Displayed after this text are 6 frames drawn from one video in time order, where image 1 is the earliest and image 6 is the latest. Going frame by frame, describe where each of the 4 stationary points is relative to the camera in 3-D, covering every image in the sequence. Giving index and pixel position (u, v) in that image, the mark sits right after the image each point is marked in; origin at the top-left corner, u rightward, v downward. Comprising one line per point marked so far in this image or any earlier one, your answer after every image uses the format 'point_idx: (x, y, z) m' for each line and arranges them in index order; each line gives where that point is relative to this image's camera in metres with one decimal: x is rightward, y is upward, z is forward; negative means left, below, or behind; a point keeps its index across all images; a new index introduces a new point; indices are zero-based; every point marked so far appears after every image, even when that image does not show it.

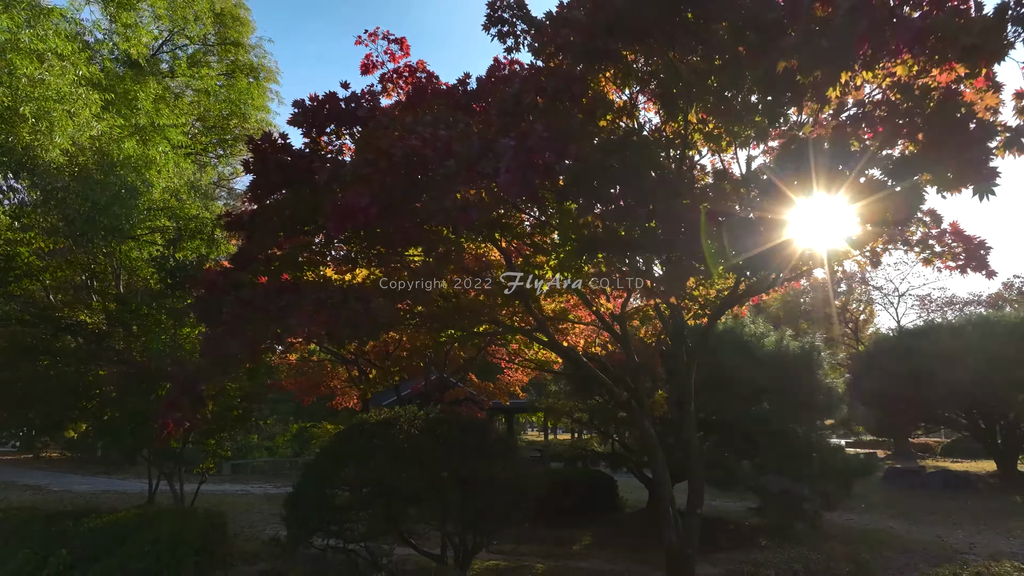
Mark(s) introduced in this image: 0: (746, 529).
0: (+3.1, -3.2, +8.5) m
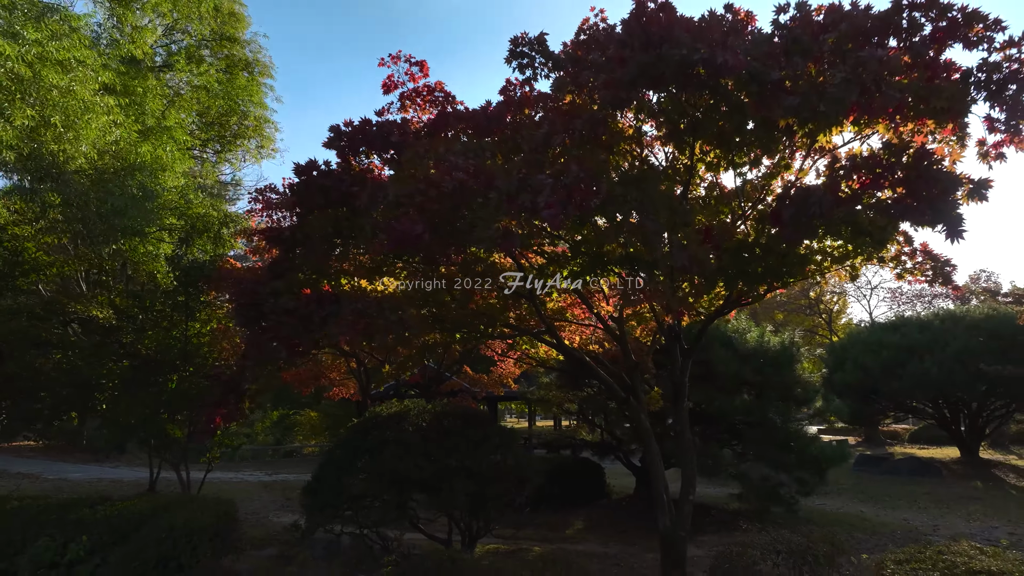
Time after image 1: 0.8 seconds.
0: (+3.1, -3.2, +9.0) m
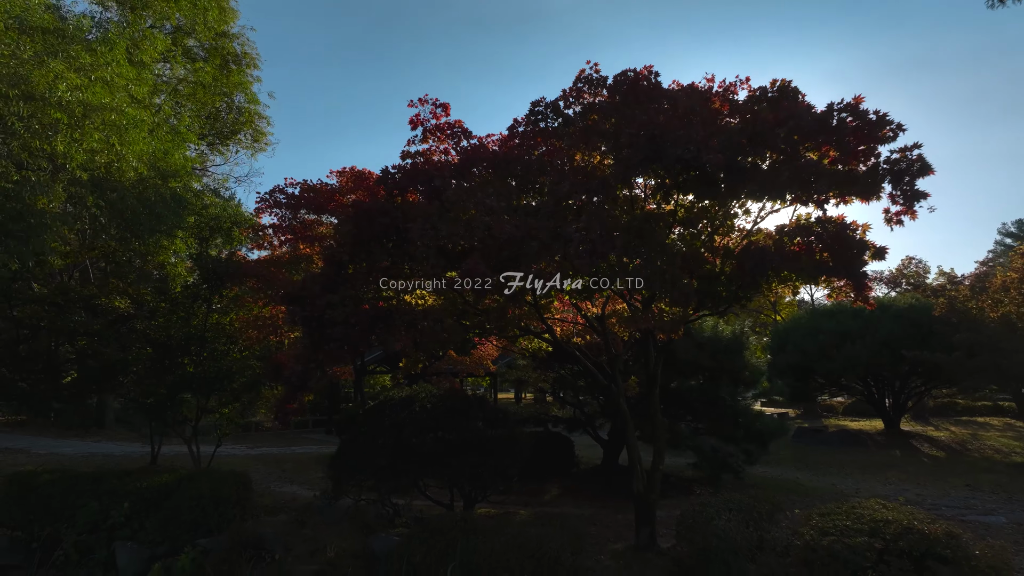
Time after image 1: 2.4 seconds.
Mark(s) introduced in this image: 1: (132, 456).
0: (+2.8, -3.1, +10.3) m
1: (-6.8, -3.0, +11.3) m
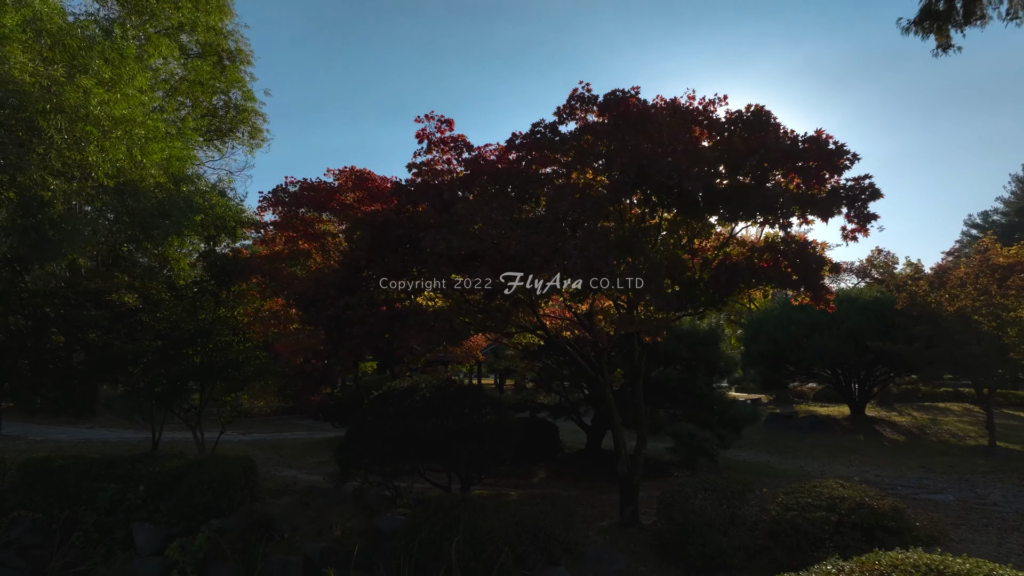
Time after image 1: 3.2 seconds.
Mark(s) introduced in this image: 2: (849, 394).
0: (+2.6, -3.0, +10.9) m
1: (-7.0, -2.8, +11.6) m
2: (+9.2, -2.9, +17.4) m
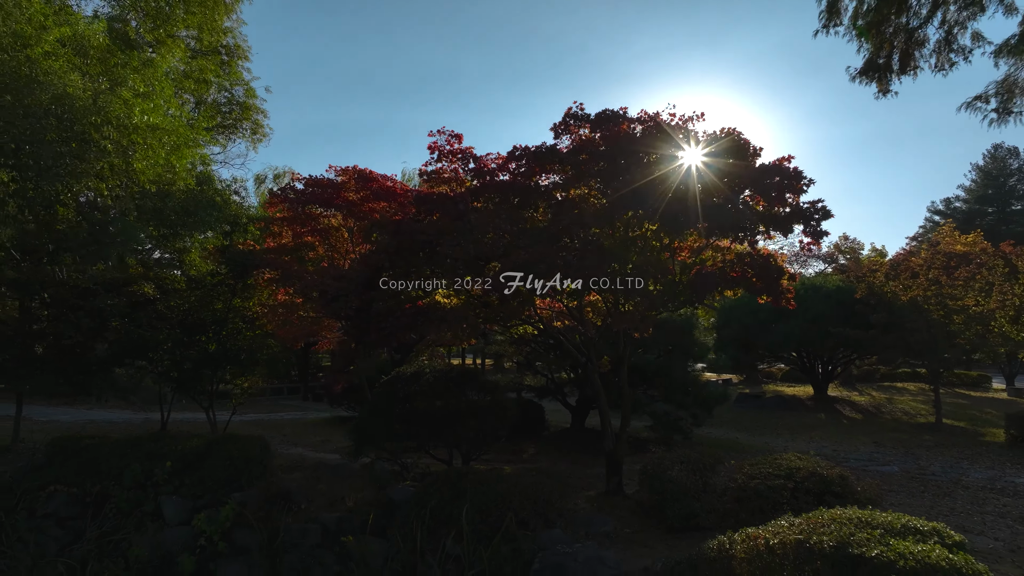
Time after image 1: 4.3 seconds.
0: (+2.4, -2.8, +11.8) m
1: (-7.2, -2.6, +12.2) m
2: (+8.8, -2.6, +18.5) m
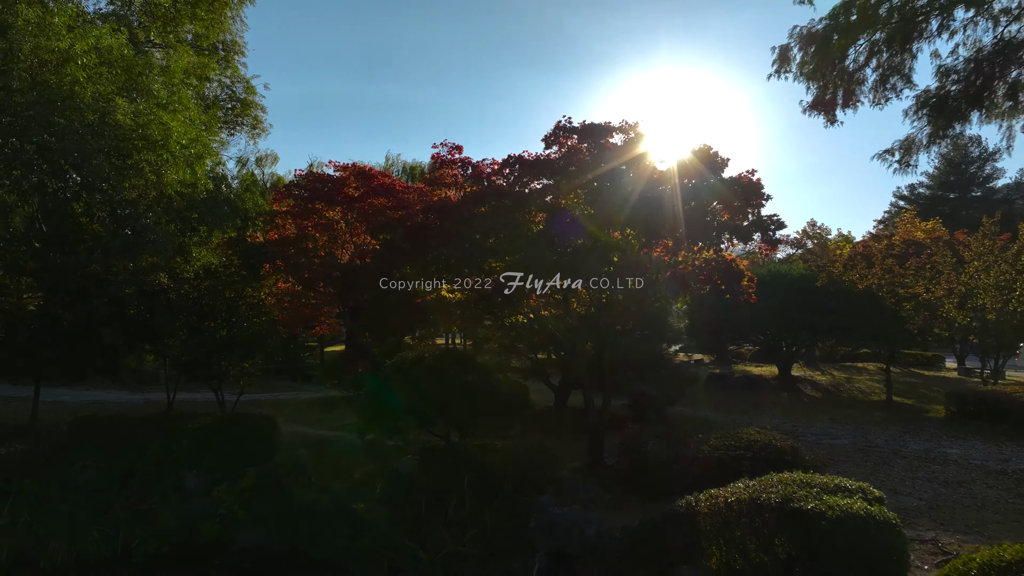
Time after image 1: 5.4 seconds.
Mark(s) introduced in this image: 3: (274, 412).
0: (+2.1, -2.6, +12.8) m
1: (-7.5, -2.3, +12.8) m
2: (+8.3, -2.1, +19.7) m
3: (-4.8, -2.5, +12.7) m
